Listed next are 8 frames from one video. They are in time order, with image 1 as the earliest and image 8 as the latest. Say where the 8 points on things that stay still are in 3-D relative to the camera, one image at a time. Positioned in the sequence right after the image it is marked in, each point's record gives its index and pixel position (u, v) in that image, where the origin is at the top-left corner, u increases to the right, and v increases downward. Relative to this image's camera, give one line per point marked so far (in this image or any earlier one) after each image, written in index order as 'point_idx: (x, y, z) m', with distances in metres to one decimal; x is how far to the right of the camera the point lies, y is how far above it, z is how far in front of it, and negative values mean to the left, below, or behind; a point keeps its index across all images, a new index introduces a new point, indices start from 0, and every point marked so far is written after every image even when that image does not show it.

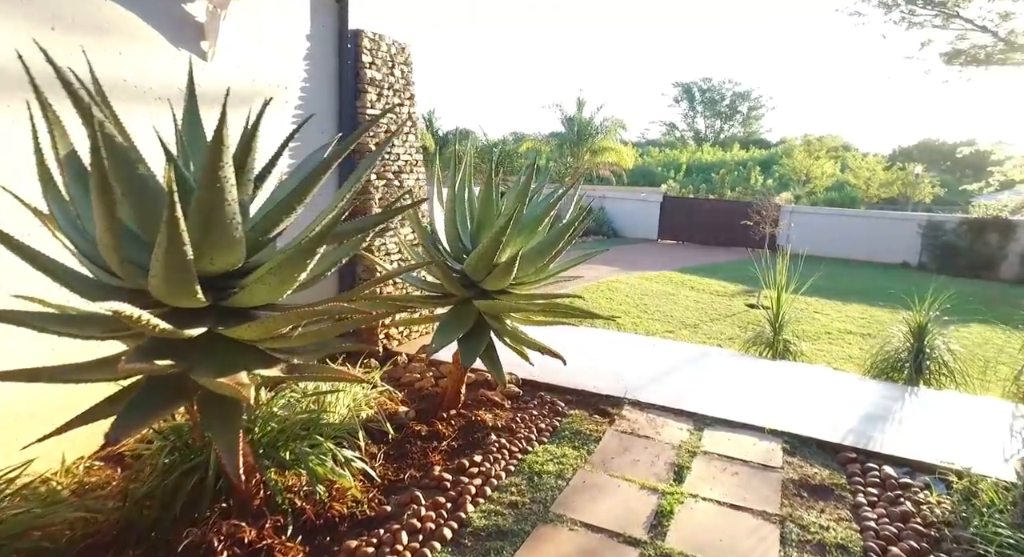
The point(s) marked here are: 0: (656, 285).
0: (+2.7, -0.1, +11.8) m
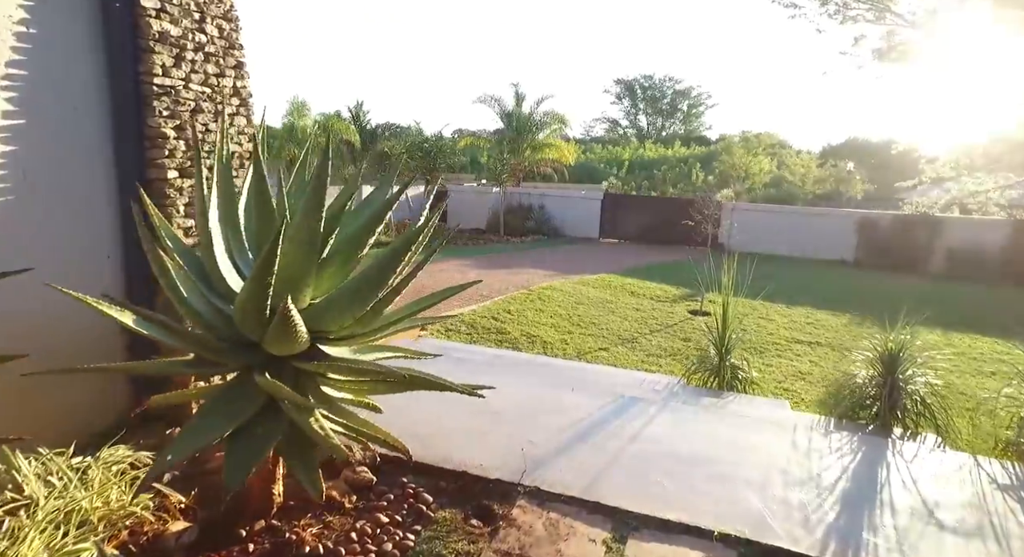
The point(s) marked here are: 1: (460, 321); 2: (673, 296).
0: (+1.4, -0.2, +10.8) m
1: (-0.6, -0.5, +7.5) m
2: (+2.7, -0.3, +10.6) m
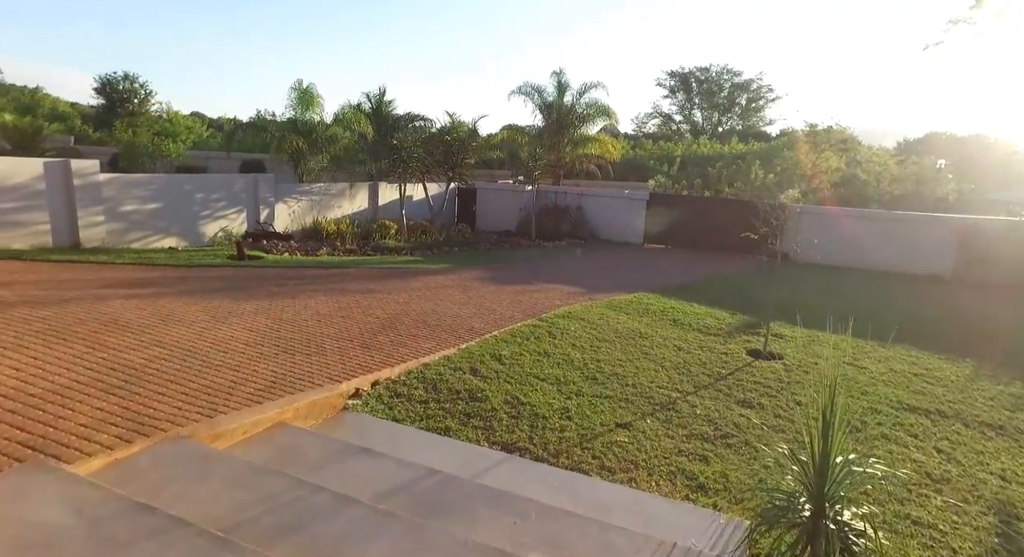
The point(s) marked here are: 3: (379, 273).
0: (+1.5, -0.6, +8.4) m
1: (-0.7, -0.8, +5.3) m
2: (+2.8, -0.6, +8.2) m
3: (-2.3, +0.1, +10.9) m
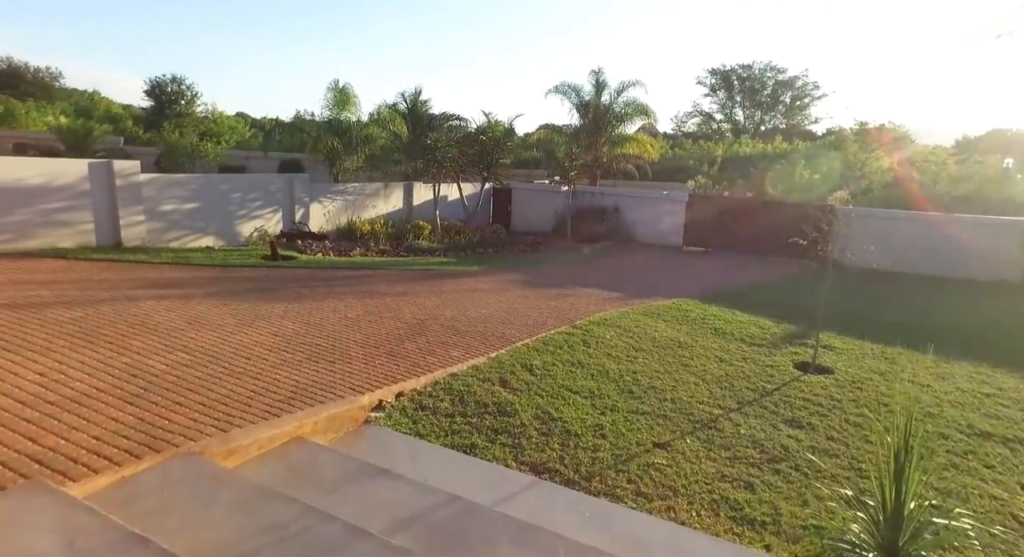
0: (+1.9, -0.6, +8.1) m
1: (-0.5, -0.9, +5.0) m
2: (+3.2, -0.7, +7.7) m
3: (-1.7, +0.1, +10.7) m
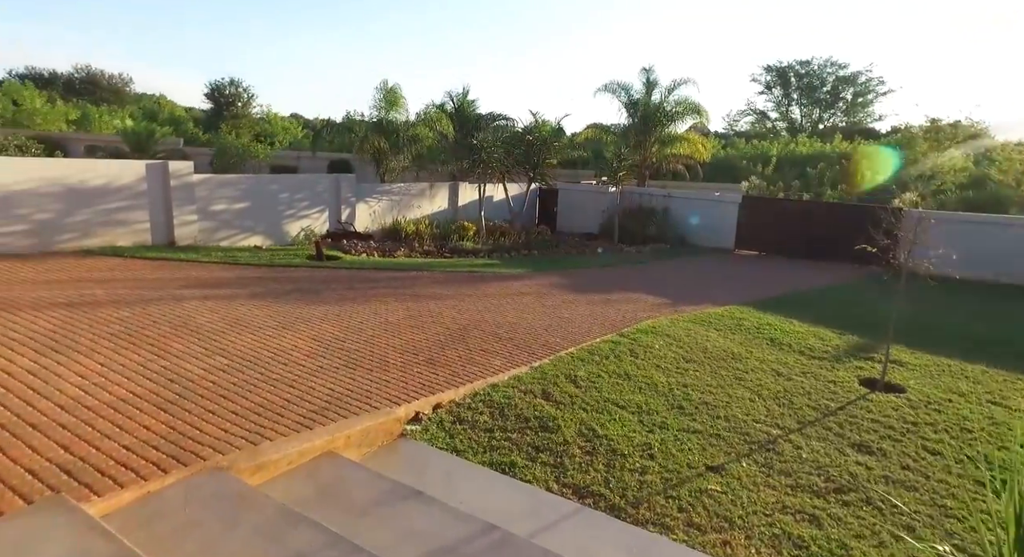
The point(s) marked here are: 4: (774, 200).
0: (+2.4, -0.7, +7.7) m
1: (-0.2, -0.9, +4.8) m
2: (+3.7, -0.8, +7.3) m
3: (-1.0, 0.0, +10.6) m
4: (+6.7, +2.0, +16.3) m
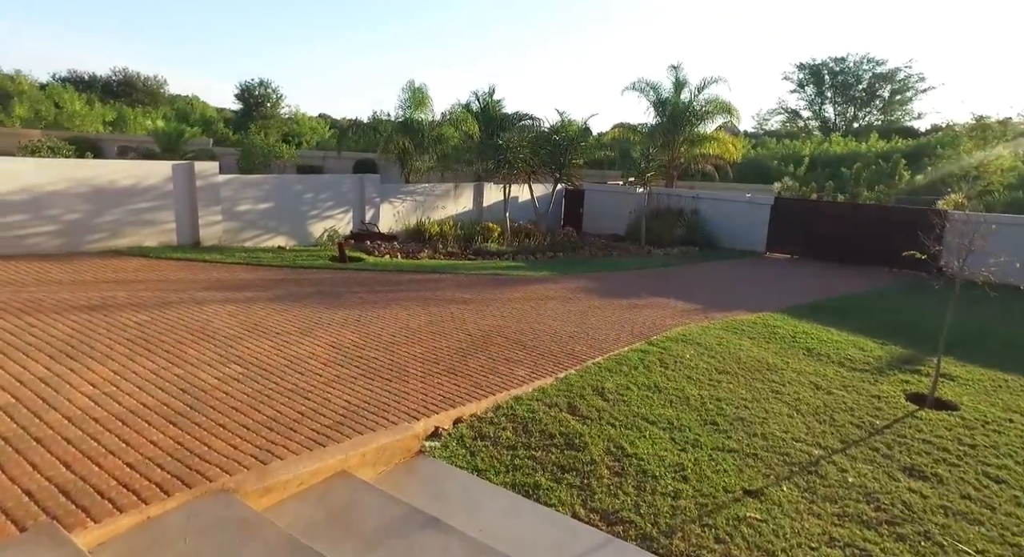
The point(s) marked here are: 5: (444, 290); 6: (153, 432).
0: (+2.7, -0.8, +7.4) m
1: (0.0, -1.0, +4.6) m
2: (+4.0, -0.9, +6.9) m
3: (-0.5, 0.0, +10.4) m
4: (+7.4, +1.9, +15.8) m
5: (-1.0, -0.2, +9.2) m
6: (-2.0, -0.8, +3.5) m
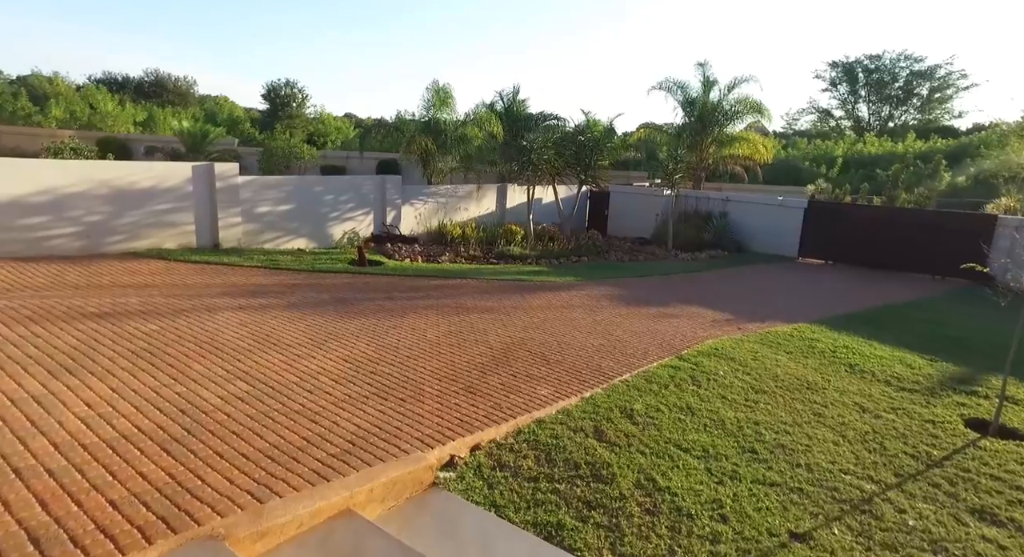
0: (+3.0, -0.9, +6.9) m
1: (+0.1, -1.1, +4.2) m
2: (+4.2, -1.0, +6.4) m
3: (-0.2, -0.1, +10.1) m
4: (+7.9, +1.7, +15.2) m
5: (-0.7, -0.3, +8.9) m
6: (-1.9, -0.9, +3.2) m
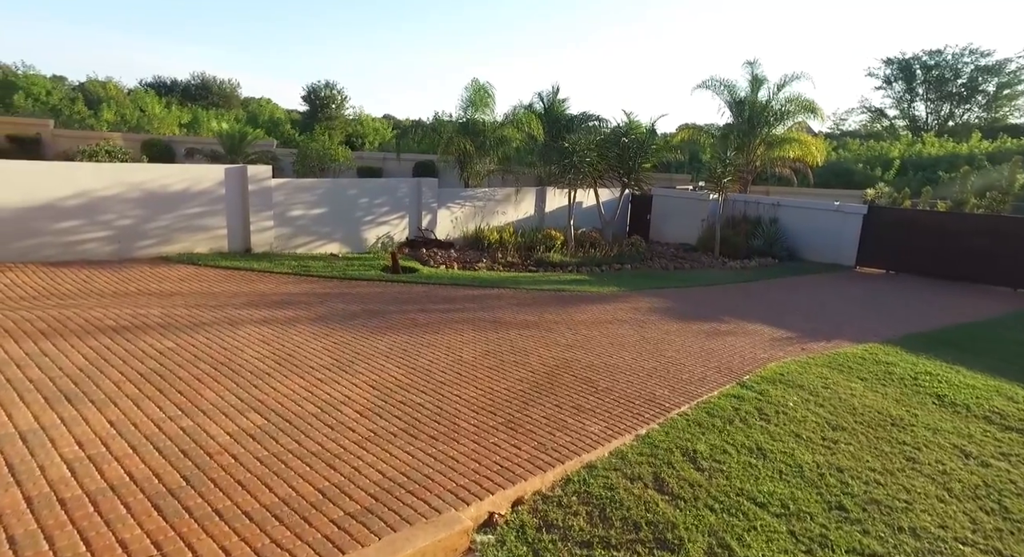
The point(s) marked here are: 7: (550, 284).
0: (+3.4, -1.1, +6.1) m
1: (+0.4, -1.3, +3.6) m
2: (+4.6, -1.2, +5.6) m
3: (+0.4, -0.3, +9.5) m
4: (+8.8, +1.5, +14.1) m
5: (-0.1, -0.4, +8.3) m
6: (-1.6, -1.1, +2.7) m
7: (+0.6, -0.1, +10.7) m
